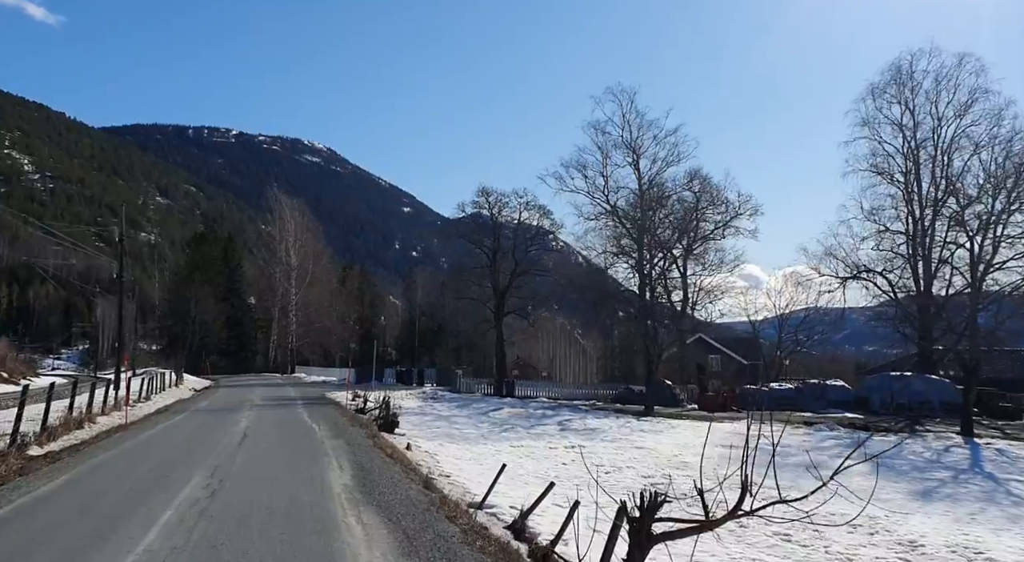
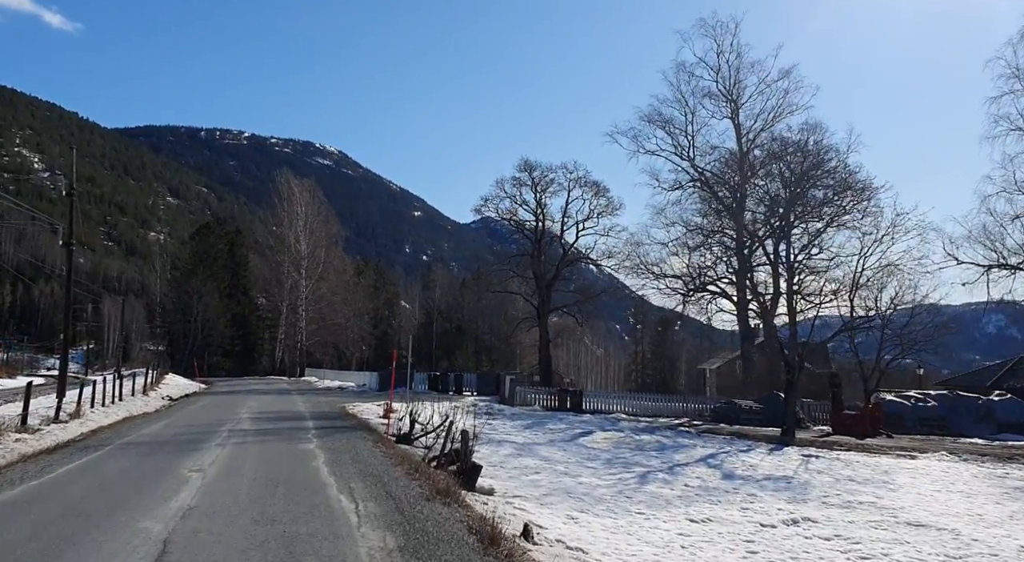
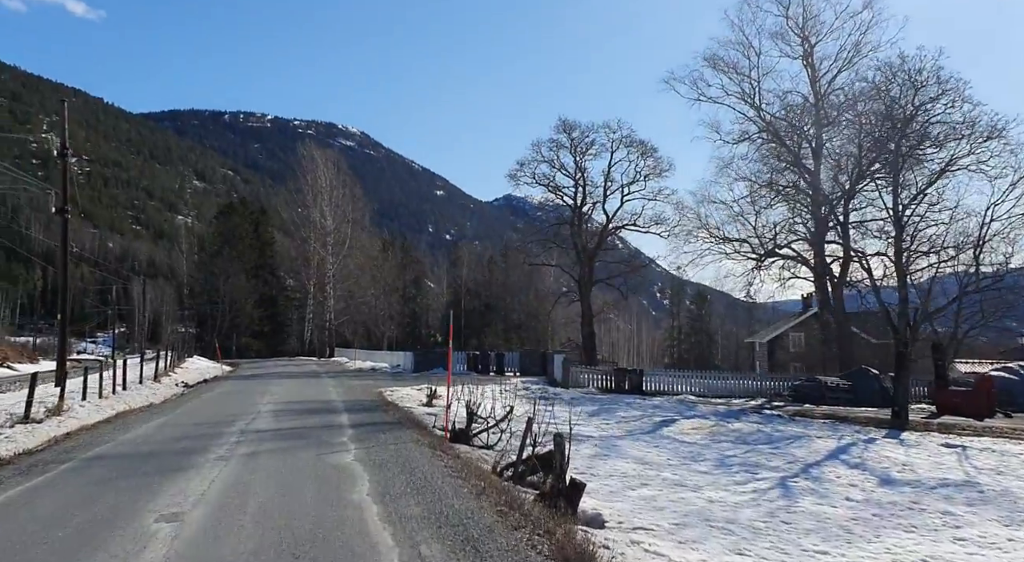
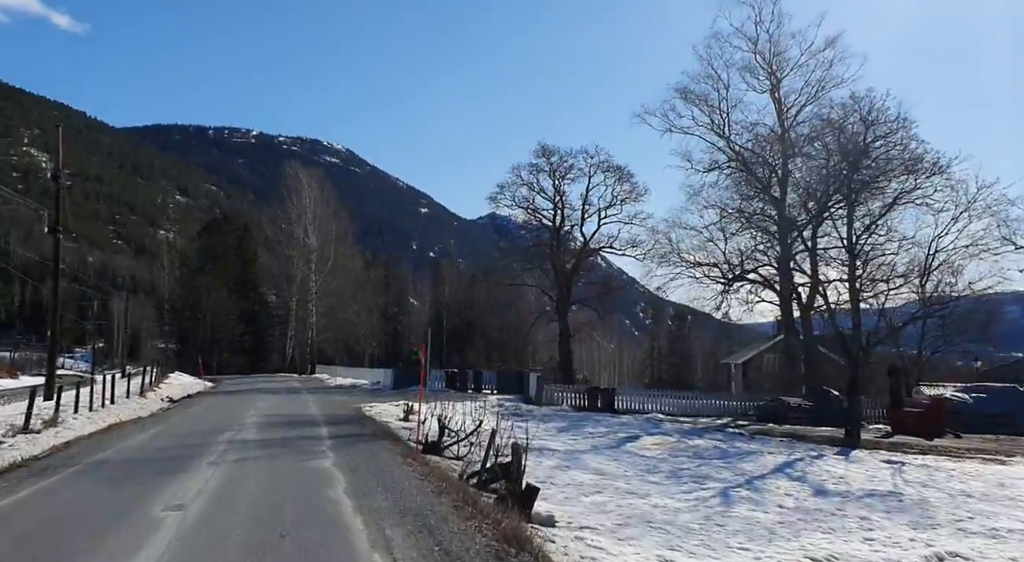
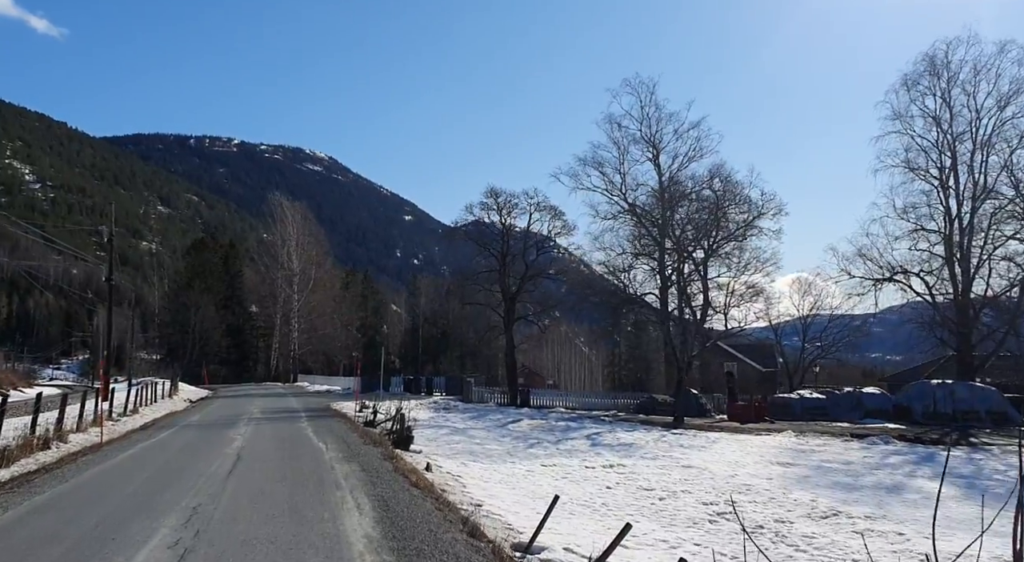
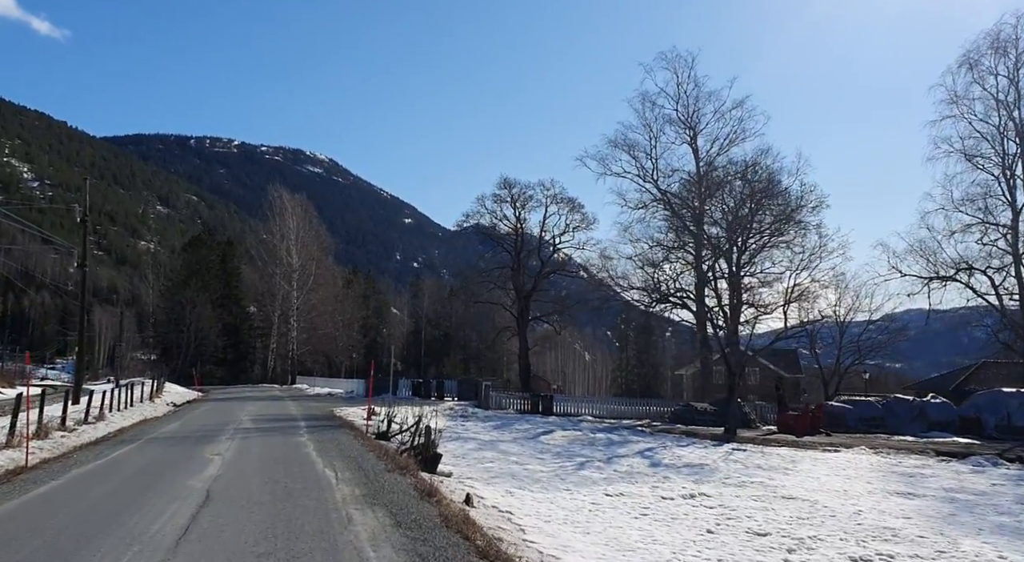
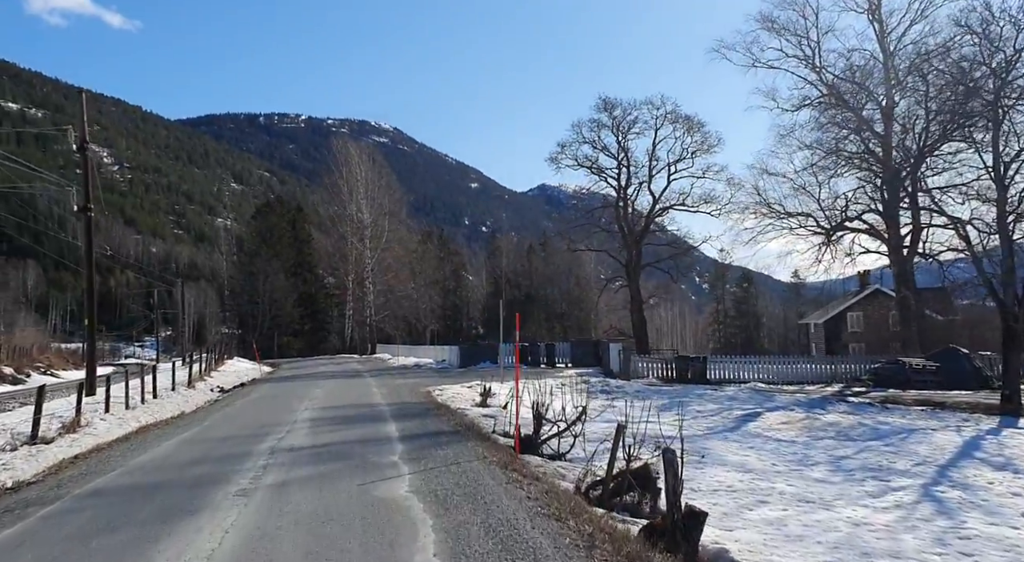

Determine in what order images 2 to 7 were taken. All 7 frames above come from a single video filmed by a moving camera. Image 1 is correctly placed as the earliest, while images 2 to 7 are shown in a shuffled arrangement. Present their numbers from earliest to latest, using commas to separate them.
5, 6, 2, 4, 3, 7
